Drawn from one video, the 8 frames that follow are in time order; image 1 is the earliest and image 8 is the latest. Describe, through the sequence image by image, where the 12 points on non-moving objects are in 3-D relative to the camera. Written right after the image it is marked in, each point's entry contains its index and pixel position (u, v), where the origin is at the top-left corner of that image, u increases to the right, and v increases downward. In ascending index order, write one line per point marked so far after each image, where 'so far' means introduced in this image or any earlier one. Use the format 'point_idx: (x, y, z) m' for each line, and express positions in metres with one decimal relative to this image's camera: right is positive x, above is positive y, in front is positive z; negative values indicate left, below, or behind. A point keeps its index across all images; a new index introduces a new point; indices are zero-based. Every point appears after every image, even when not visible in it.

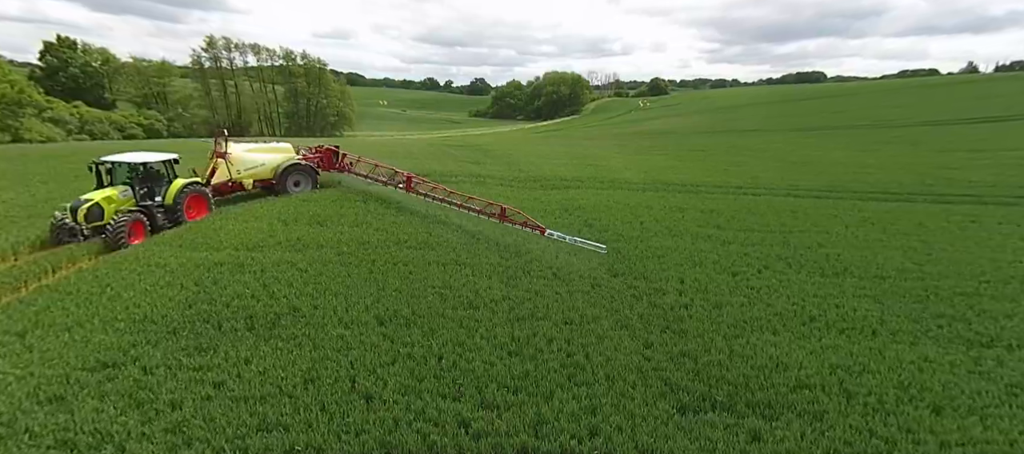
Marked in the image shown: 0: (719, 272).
0: (+4.1, -0.9, +9.3) m
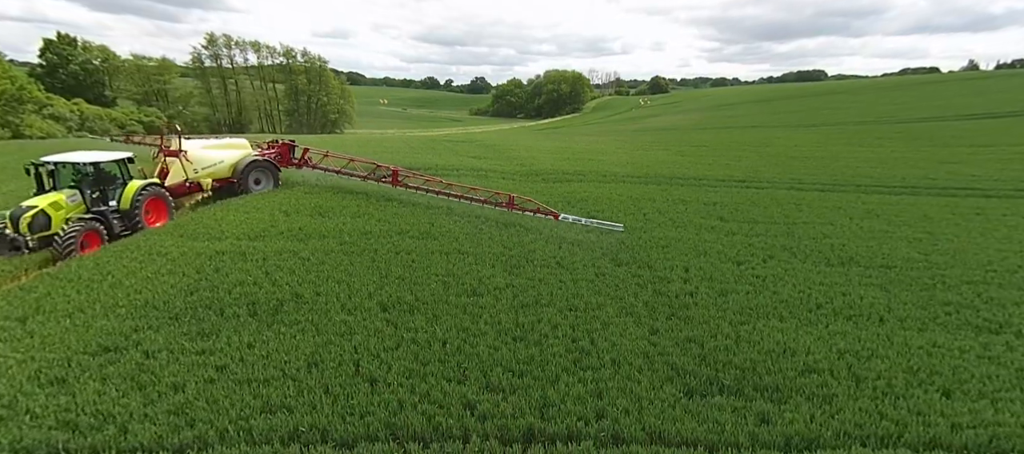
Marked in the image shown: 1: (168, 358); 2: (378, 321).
0: (+4.1, -0.7, +9.2) m
1: (-3.9, -1.5, +5.4) m
2: (-1.8, -1.3, +6.4) m
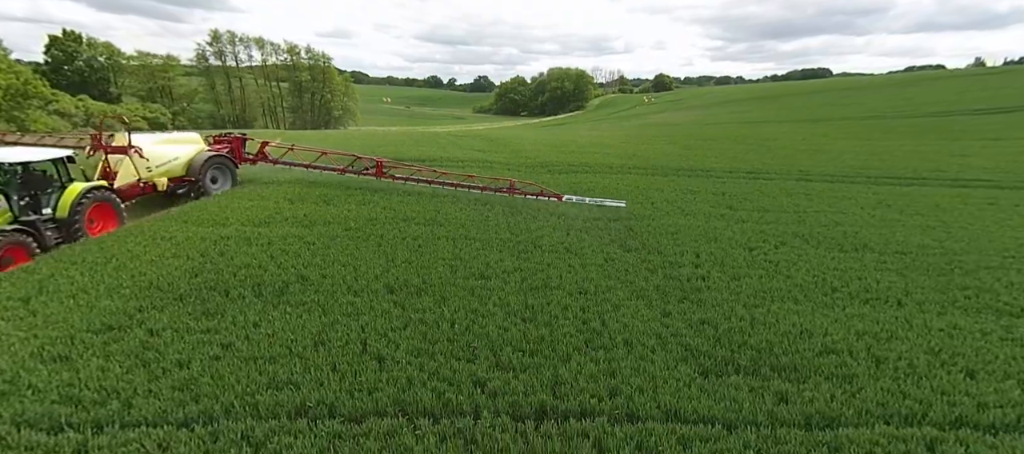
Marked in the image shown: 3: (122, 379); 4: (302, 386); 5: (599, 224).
0: (+4.3, -0.4, +9.1) m
1: (-3.8, -1.2, +5.3) m
2: (-1.7, -1.0, +6.3) m
3: (-3.7, -1.4, +4.6) m
4: (-2.0, -1.5, +4.6) m
5: (+2.0, +0.1, +10.5) m
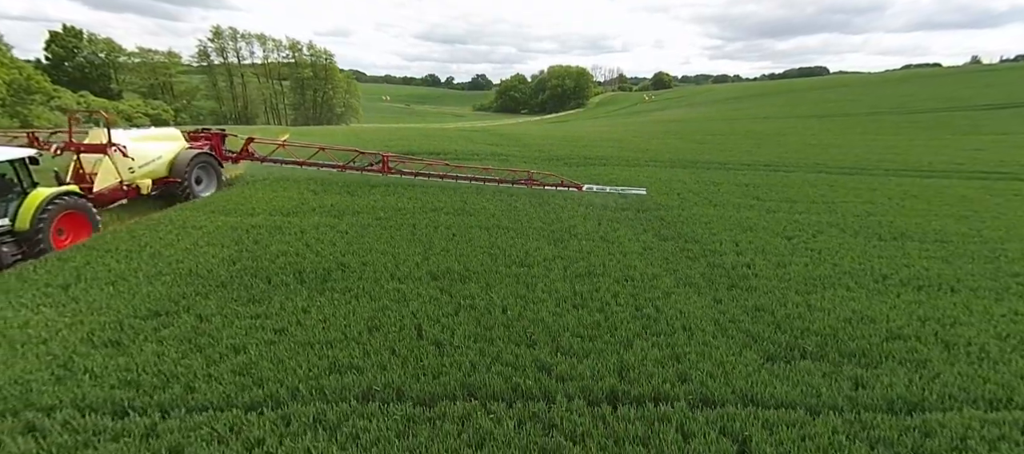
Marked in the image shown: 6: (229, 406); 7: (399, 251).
0: (+4.9, -0.2, +8.9) m
1: (-3.1, -1.0, +5.2) m
2: (-1.0, -0.8, +6.2) m
3: (-3.1, -1.3, +4.4) m
4: (-1.4, -1.3, +4.4) m
5: (+2.6, +0.3, +10.4) m
6: (-2.3, -1.5, +3.9) m
7: (-1.8, -0.4, +7.4) m
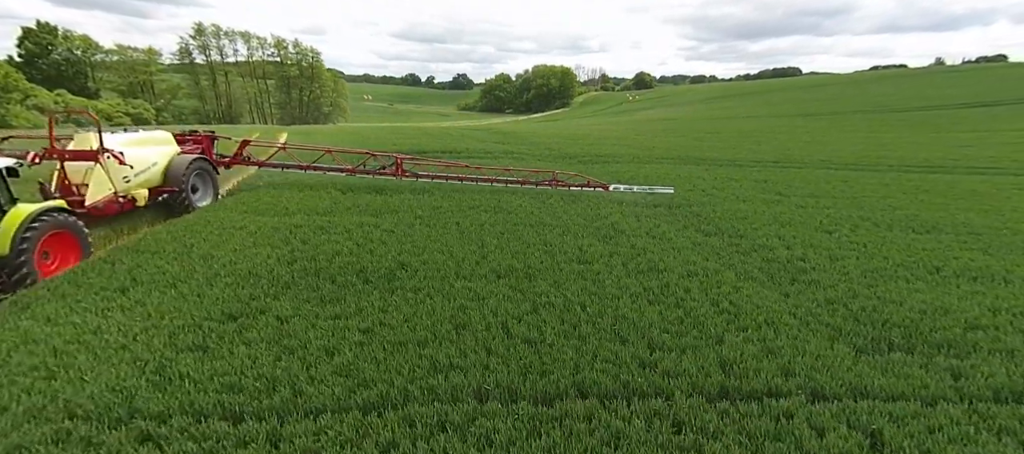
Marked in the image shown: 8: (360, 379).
0: (+5.7, -0.1, +9.0) m
1: (-2.2, -1.0, +5.0) m
2: (-0.1, -0.8, +6.1) m
3: (-2.1, -1.2, +4.3) m
4: (-0.4, -1.3, +4.3) m
5: (+3.3, +0.4, +10.4) m
6: (-1.3, -1.5, +3.8) m
7: (-0.9, -0.4, +7.3) m
8: (-1.3, -1.3, +4.1) m
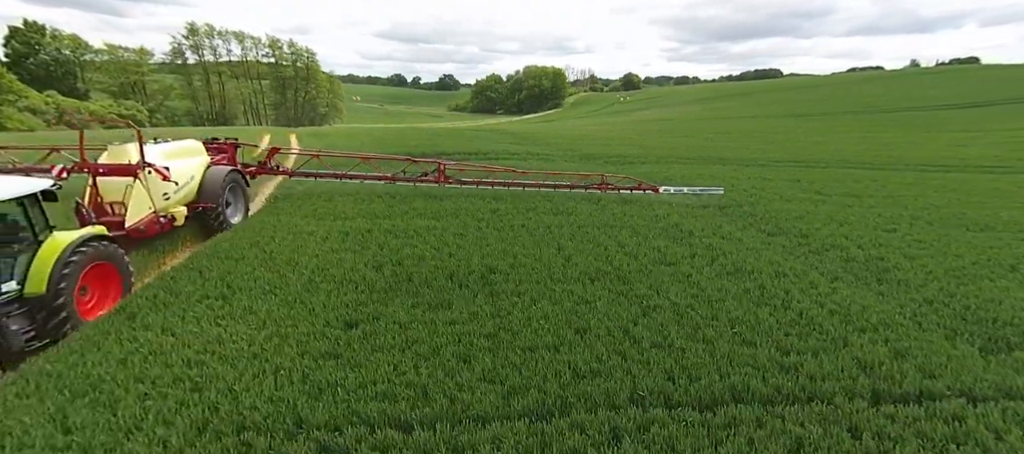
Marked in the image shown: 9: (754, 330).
0: (+6.9, -0.1, +9.1) m
1: (-0.9, -1.1, +4.9) m
2: (+1.1, -0.8, +6.0) m
3: (-0.8, -1.3, +4.2) m
4: (+0.9, -1.3, +4.3) m
5: (+4.5, +0.3, +10.4) m
6: (0.0, -1.5, +3.7) m
7: (+0.3, -0.4, +7.2) m
8: (0.0, -1.4, +4.1) m
9: (+2.6, -1.1, +5.1) m
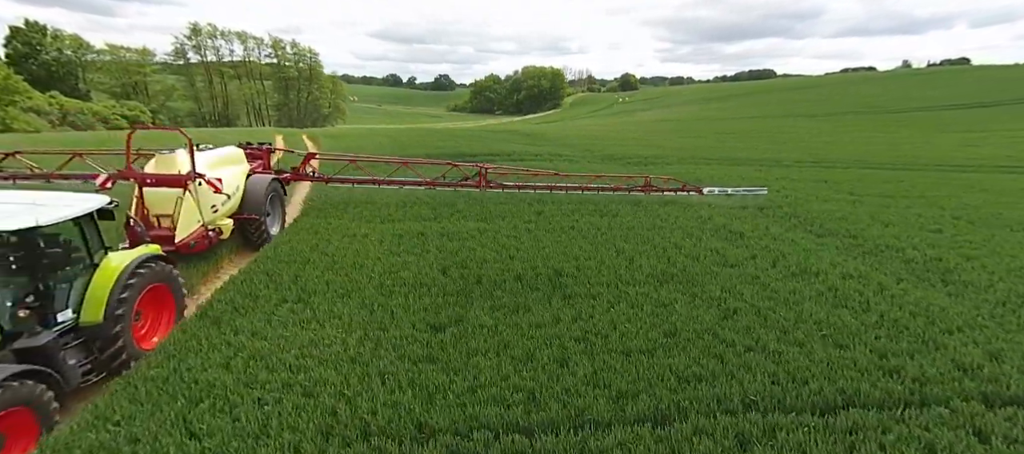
0: (+7.8, -0.1, +9.1) m
1: (0.0, -1.1, +4.9) m
2: (+2.1, -0.8, +6.0) m
3: (+0.1, -1.3, +4.1) m
4: (+1.8, -1.3, +4.2) m
5: (+5.4, +0.3, +10.4) m
6: (+0.9, -1.5, +3.7) m
7: (+1.3, -0.4, +7.2) m
8: (+0.9, -1.4, +4.0) m
9: (+3.5, -1.1, +5.1) m
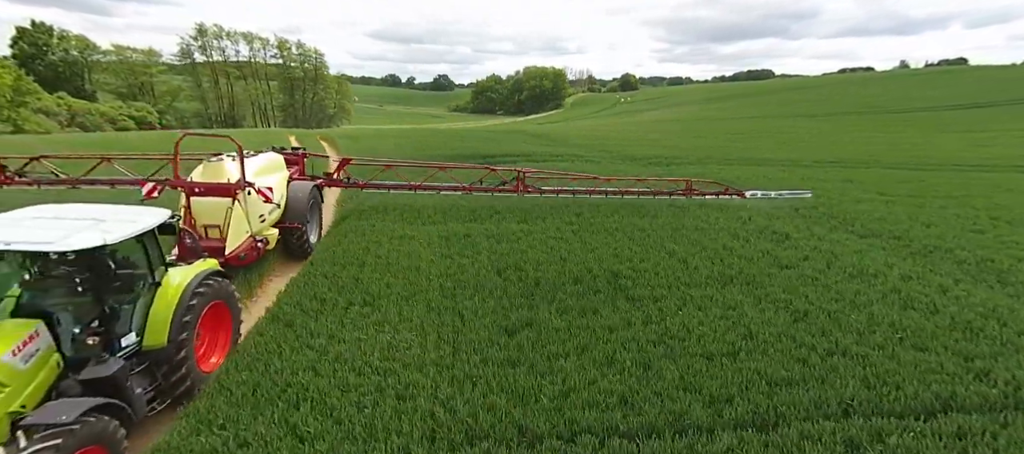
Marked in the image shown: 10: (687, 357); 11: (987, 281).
0: (+8.6, -0.1, +9.0) m
1: (+0.8, -1.1, +4.8) m
2: (+2.8, -0.8, +5.9) m
3: (+0.9, -1.3, +4.1) m
4: (+2.6, -1.4, +4.2) m
5: (+6.2, +0.3, +10.3) m
6: (+1.7, -1.5, +3.6) m
7: (+2.0, -0.4, +7.2) m
8: (+1.7, -1.4, +4.0) m
9: (+4.3, -1.2, +5.0) m
10: (+1.7, -1.2, +4.5) m
11: (+6.7, -0.8, +6.7) m
